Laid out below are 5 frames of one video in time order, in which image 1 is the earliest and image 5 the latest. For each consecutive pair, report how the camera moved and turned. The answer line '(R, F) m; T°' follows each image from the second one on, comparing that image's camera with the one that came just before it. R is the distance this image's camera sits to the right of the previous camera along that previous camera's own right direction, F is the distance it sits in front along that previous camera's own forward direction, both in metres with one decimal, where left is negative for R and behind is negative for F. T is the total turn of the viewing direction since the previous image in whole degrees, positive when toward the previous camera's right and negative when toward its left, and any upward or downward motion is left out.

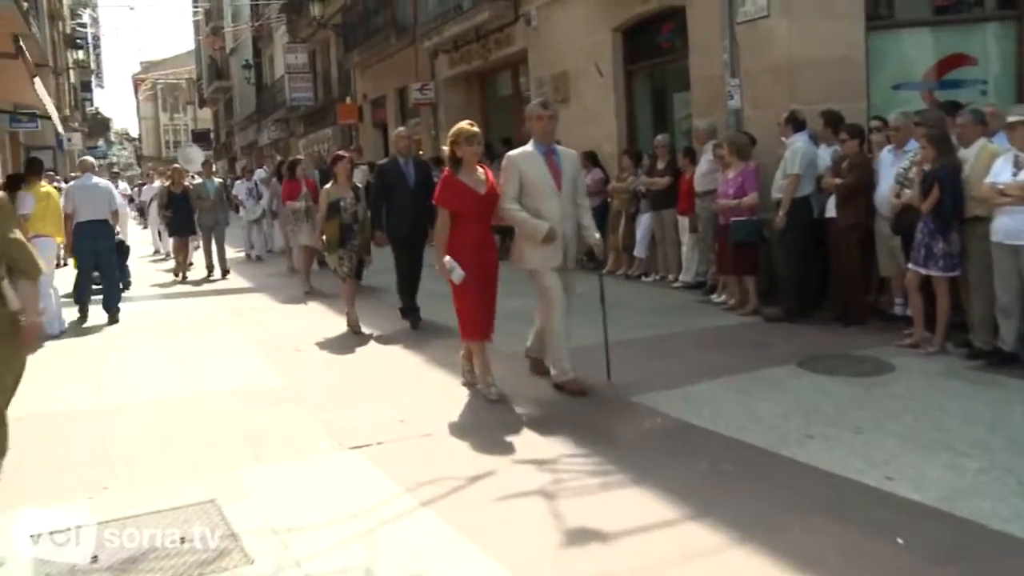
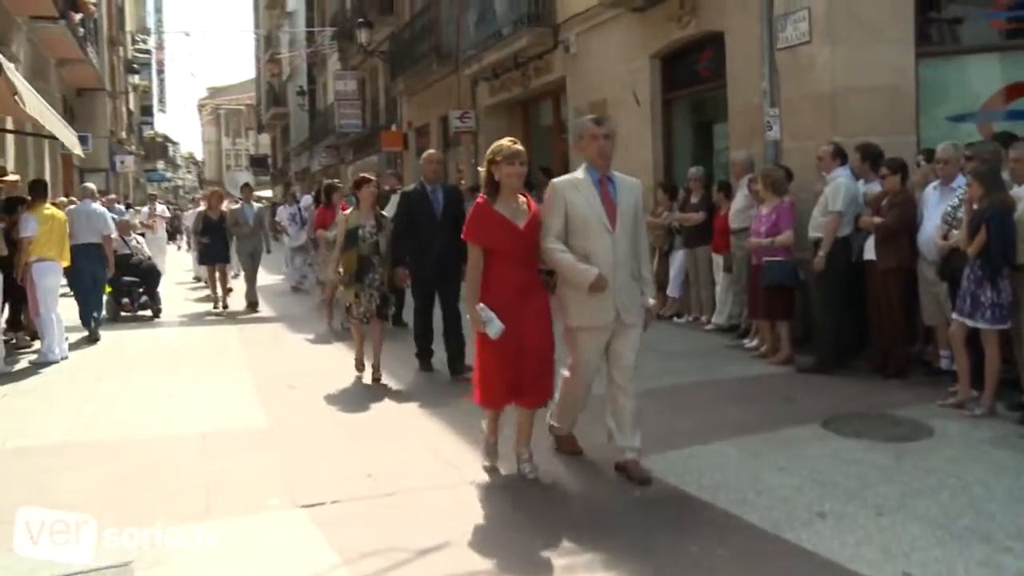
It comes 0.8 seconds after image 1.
(+0.4, +0.6) m; -4°
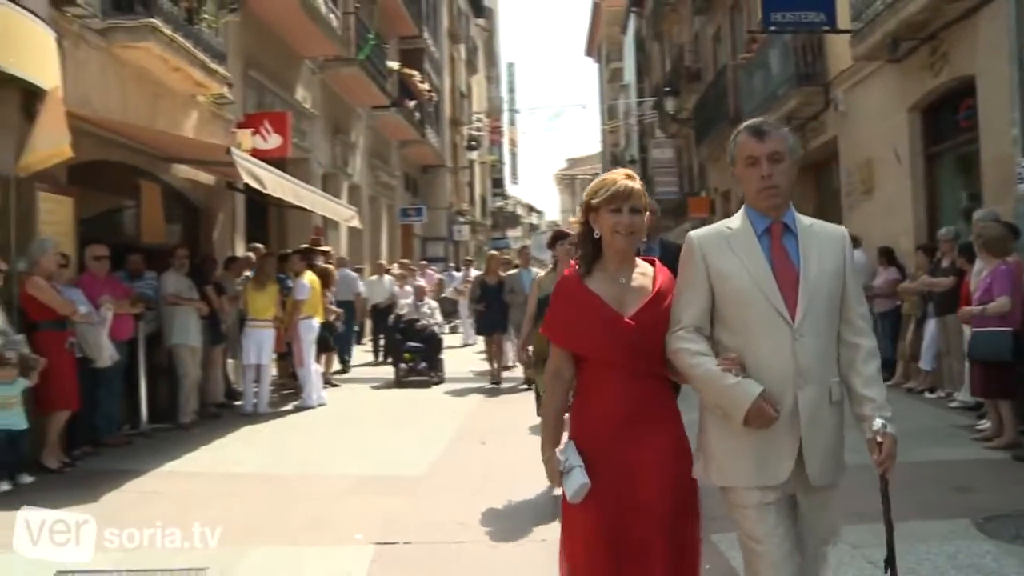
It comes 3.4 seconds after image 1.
(+1.5, +0.2) m; -22°
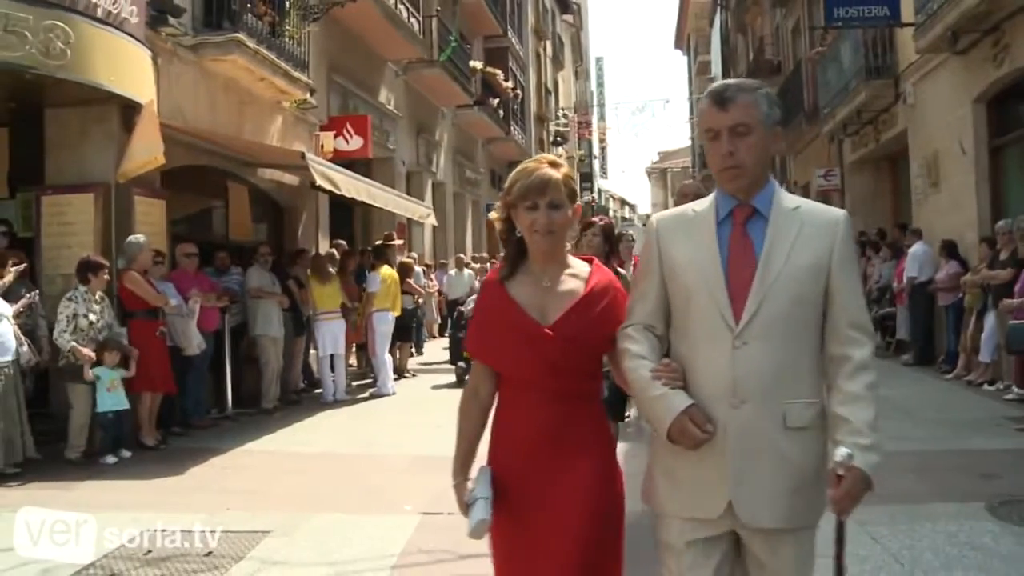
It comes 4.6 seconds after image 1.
(+0.4, -0.5) m; -6°
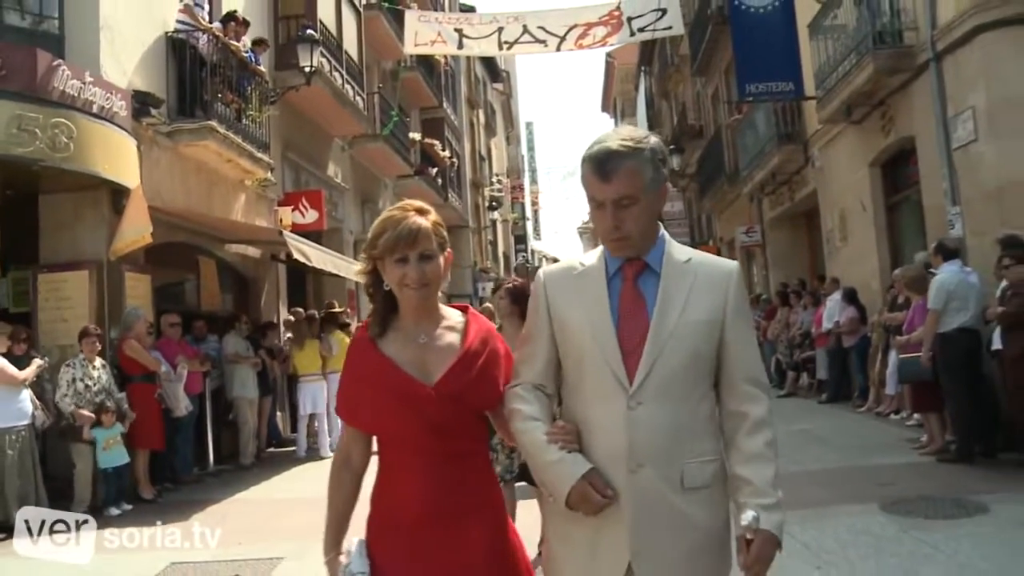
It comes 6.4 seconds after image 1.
(-0.2, -1.0) m; +4°
